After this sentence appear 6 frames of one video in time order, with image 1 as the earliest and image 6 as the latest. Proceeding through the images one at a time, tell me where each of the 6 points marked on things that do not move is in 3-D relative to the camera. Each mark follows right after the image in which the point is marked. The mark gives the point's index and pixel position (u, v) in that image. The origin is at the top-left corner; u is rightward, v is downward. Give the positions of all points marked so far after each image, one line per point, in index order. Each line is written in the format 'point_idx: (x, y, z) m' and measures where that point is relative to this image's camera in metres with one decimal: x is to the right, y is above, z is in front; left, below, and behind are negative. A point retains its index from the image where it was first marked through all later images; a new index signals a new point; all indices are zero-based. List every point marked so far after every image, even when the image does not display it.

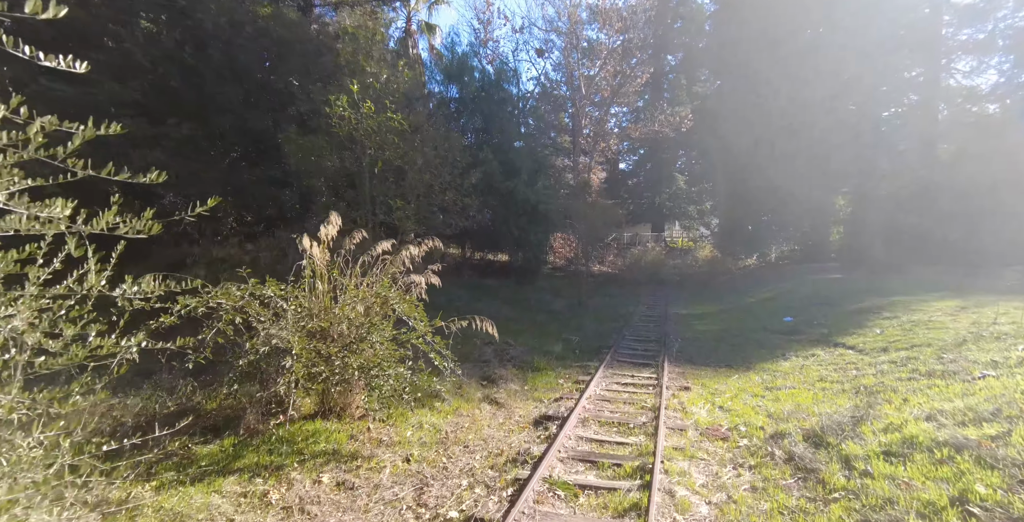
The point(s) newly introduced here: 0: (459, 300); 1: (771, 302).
0: (-1.6, -1.2, +14.1) m
1: (+7.5, -1.2, +13.4) m
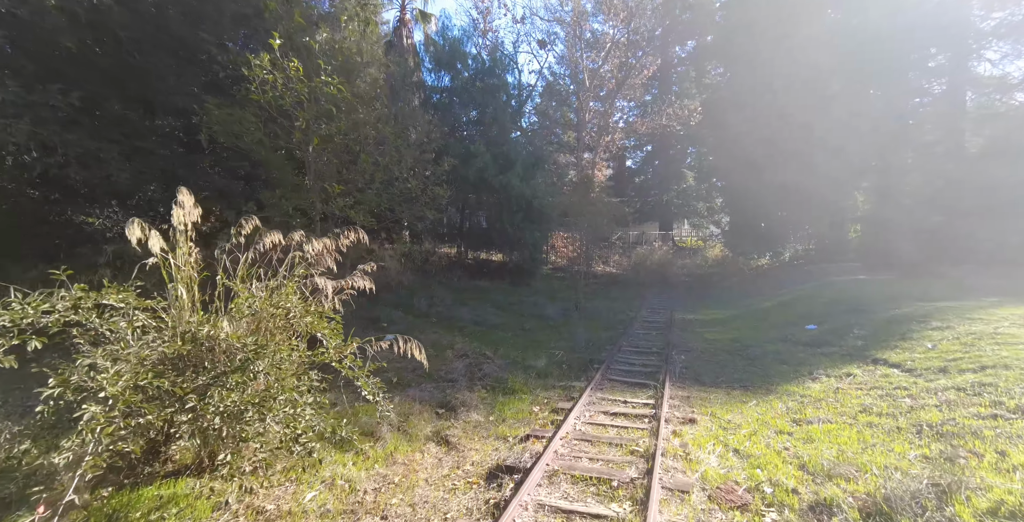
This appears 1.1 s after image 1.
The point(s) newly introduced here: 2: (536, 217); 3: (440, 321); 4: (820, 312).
0: (-1.9, -1.2, +12.9) m
1: (+7.2, -1.2, +12.0) m
2: (+1.0, +1.8, +19.4) m
3: (-1.7, -1.4, +11.0) m
4: (+7.0, -1.2, +10.7) m
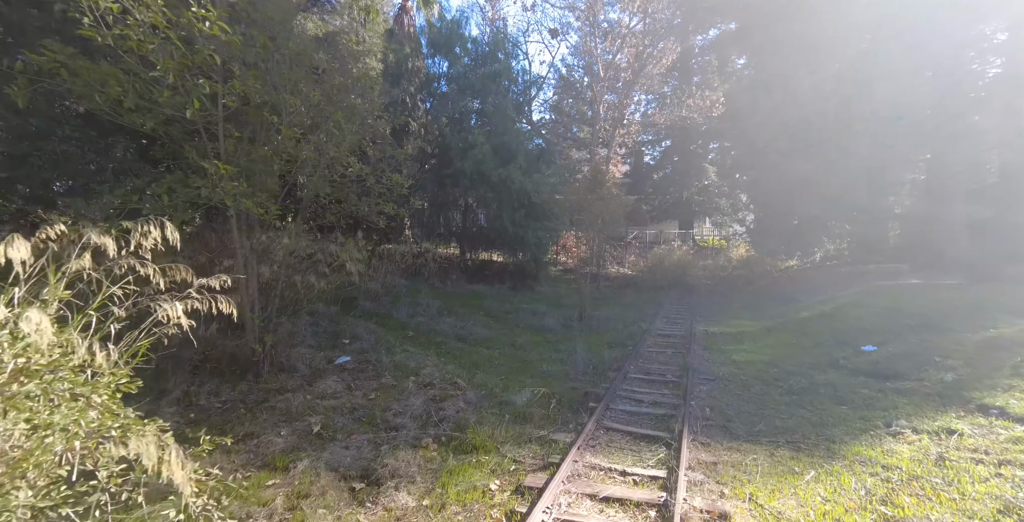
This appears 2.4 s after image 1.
0: (-2.0, -1.2, +11.3) m
1: (+7.0, -1.3, +10.1) m
2: (+1.1, +1.7, +17.6) m
3: (-1.9, -1.5, +9.4) m
4: (+6.7, -1.2, +8.7) m
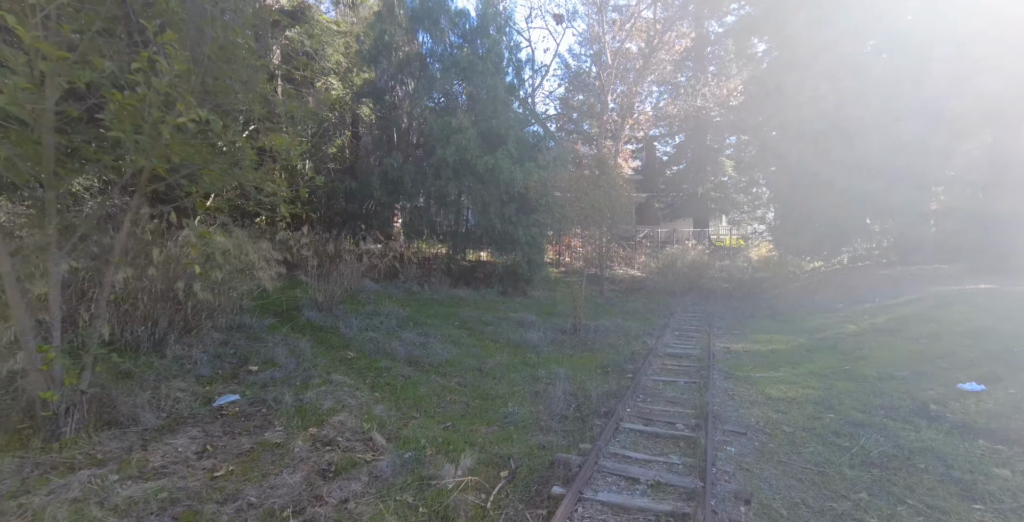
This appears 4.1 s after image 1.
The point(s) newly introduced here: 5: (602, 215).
0: (-2.5, -1.3, +9.3) m
1: (+6.5, -1.3, +7.9) m
2: (+0.8, +1.7, +15.6) m
3: (-2.4, -1.5, +7.4) m
4: (+6.2, -1.2, +6.5) m
5: (+2.5, +1.3, +13.1) m
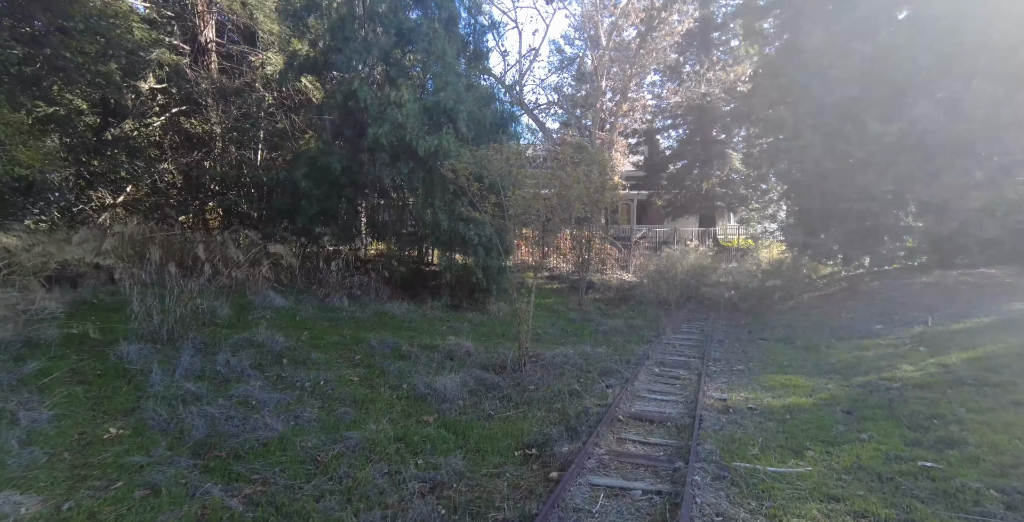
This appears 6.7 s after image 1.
0: (-3.9, -1.5, +6.4) m
1: (+5.1, -1.5, +4.9) m
2: (-0.5, +1.5, +12.7) m
3: (-3.8, -1.7, +4.6) m
4: (+4.8, -1.4, +3.5) m
5: (+1.2, +1.1, +10.2) m
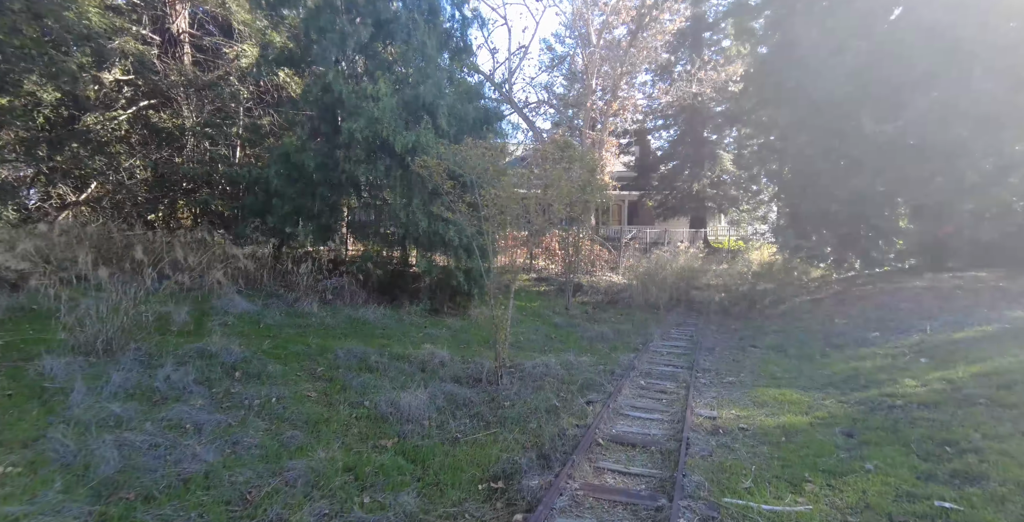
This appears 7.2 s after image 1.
0: (-4.2, -1.5, +5.8) m
1: (+4.7, -1.6, +4.4) m
2: (-0.9, +1.5, +12.1) m
3: (-4.2, -1.8, +3.9) m
4: (+4.5, -1.5, +3.1) m
5: (+0.8, +1.0, +9.7) m
